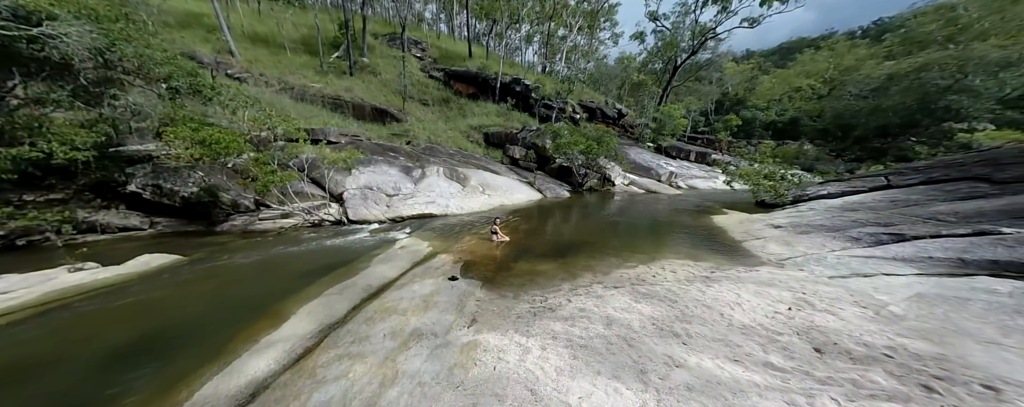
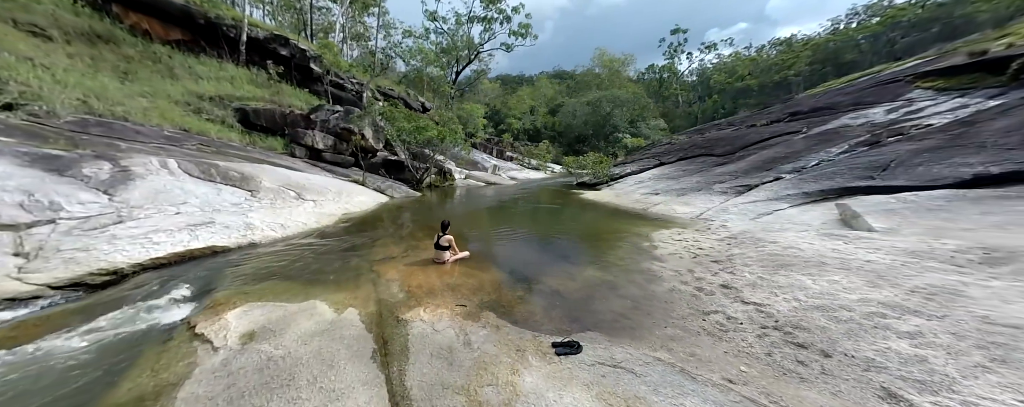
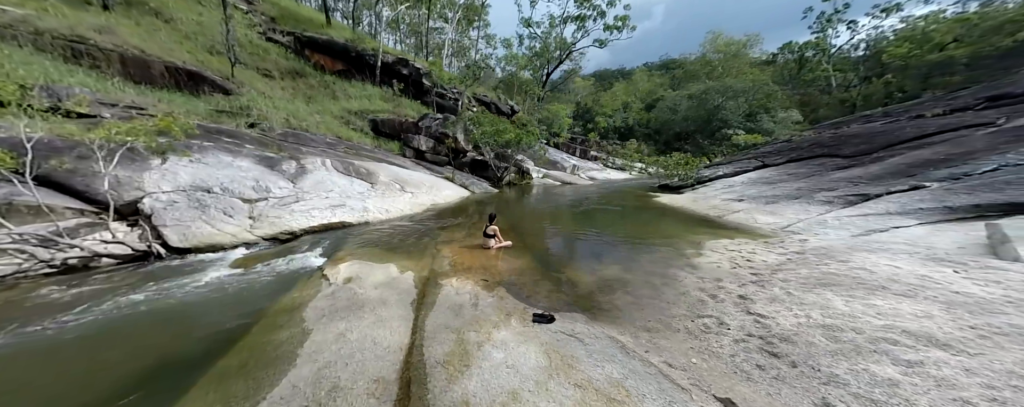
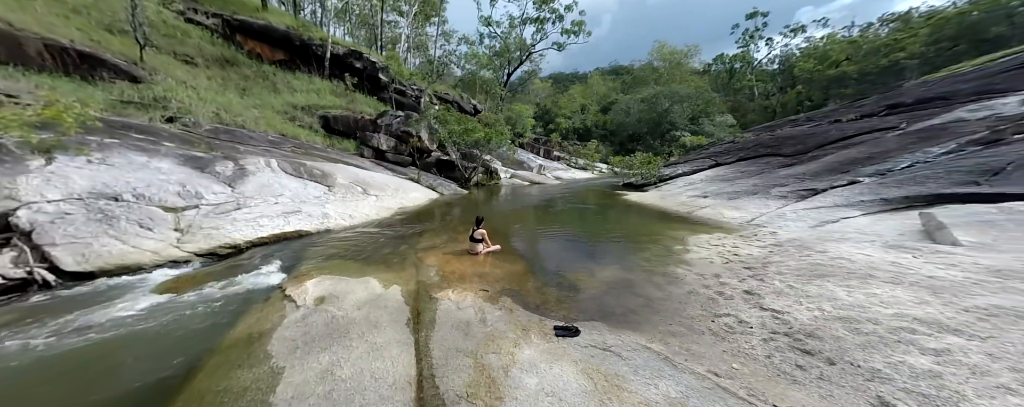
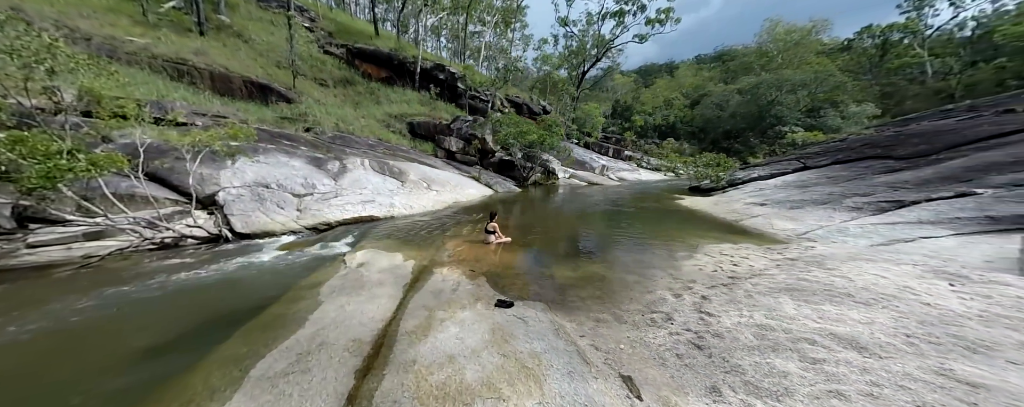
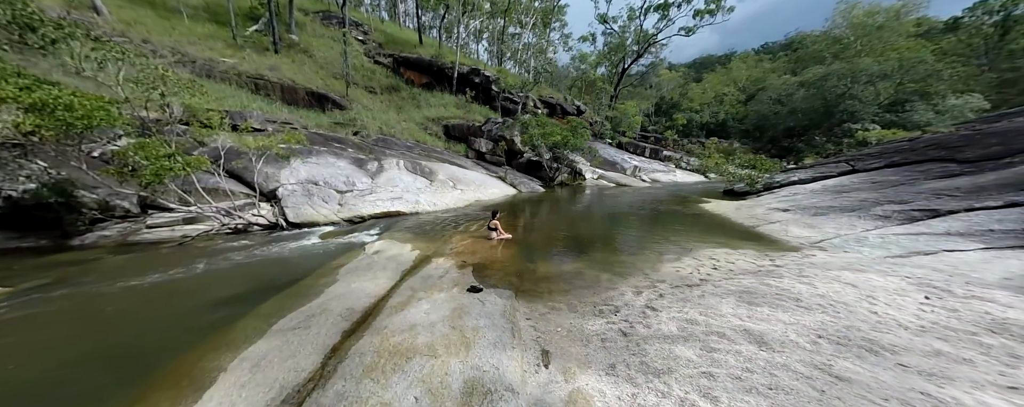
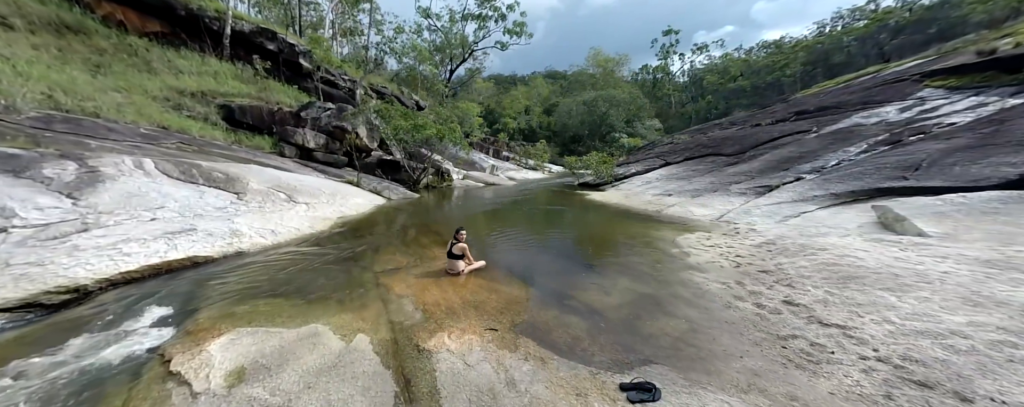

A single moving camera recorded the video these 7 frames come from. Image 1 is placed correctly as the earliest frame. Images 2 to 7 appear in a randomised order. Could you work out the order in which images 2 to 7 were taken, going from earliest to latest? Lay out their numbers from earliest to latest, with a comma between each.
6, 5, 3, 4, 2, 7
